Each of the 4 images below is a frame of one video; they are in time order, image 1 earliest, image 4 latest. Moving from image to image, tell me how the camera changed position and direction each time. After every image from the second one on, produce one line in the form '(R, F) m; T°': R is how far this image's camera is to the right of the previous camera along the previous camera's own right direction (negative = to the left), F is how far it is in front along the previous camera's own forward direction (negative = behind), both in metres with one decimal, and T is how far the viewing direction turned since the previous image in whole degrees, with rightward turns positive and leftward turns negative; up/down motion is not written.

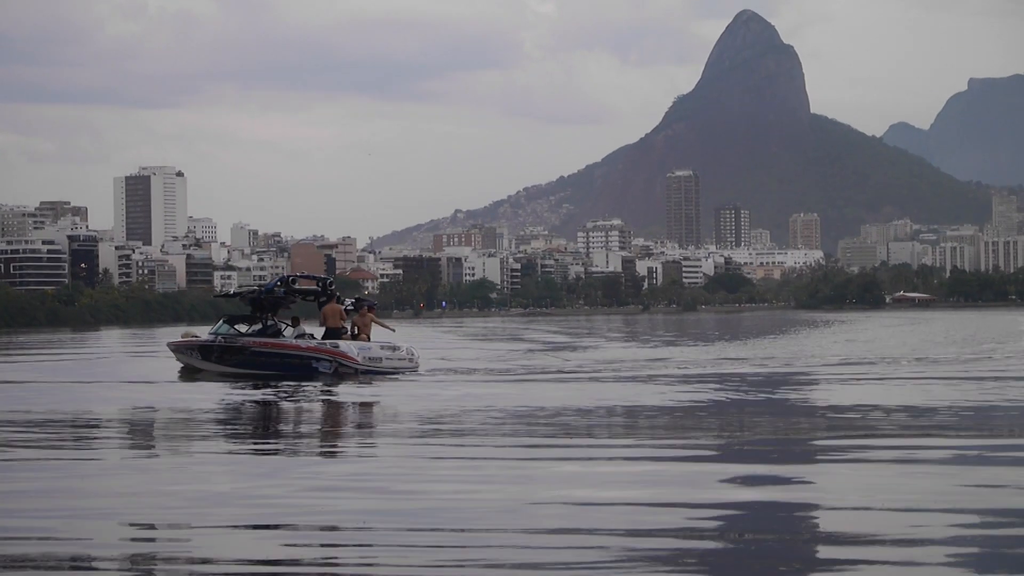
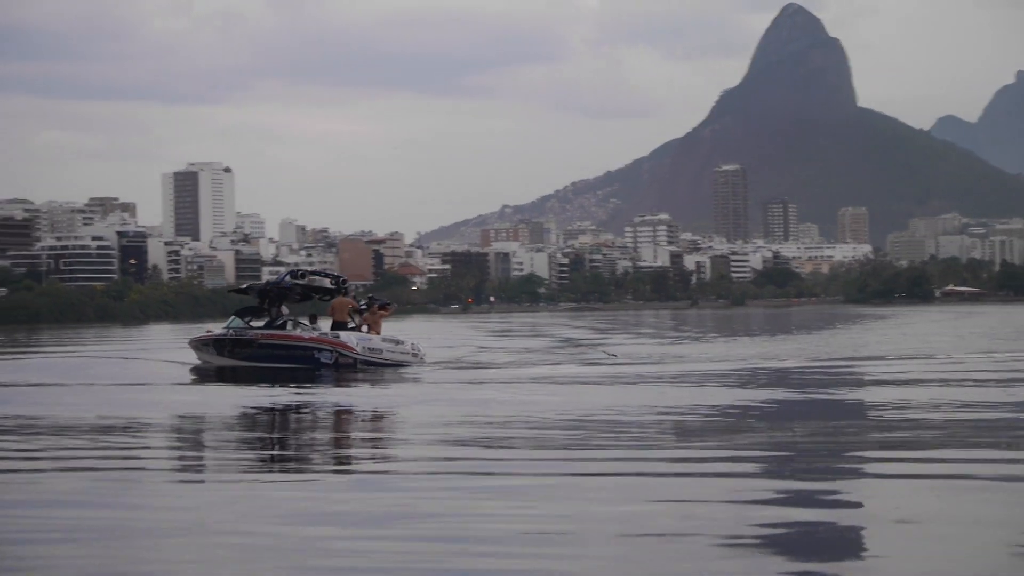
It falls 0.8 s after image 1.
(+0.2, -0.8) m; -2°
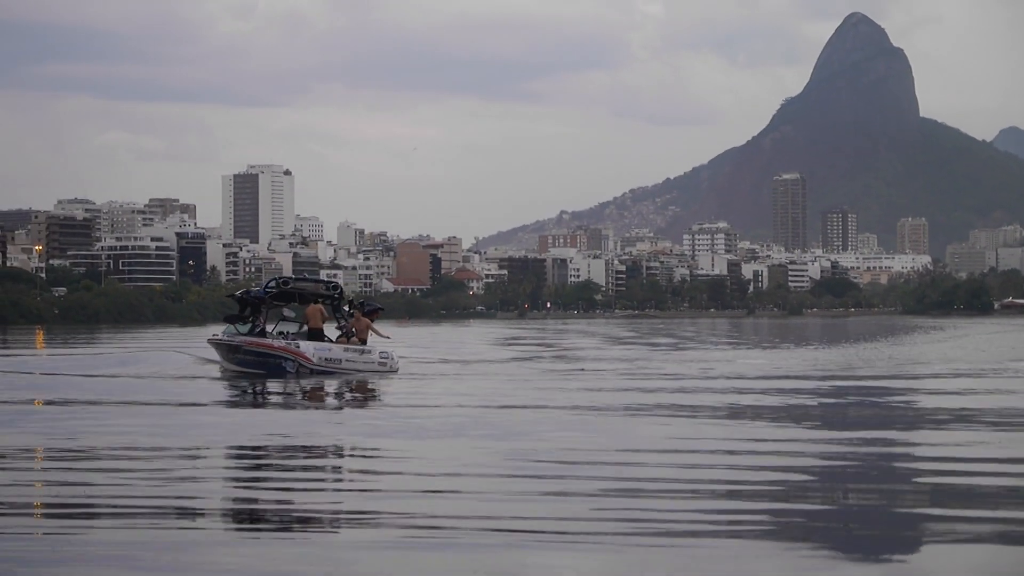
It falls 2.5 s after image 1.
(0.0, -1.7) m; -2°
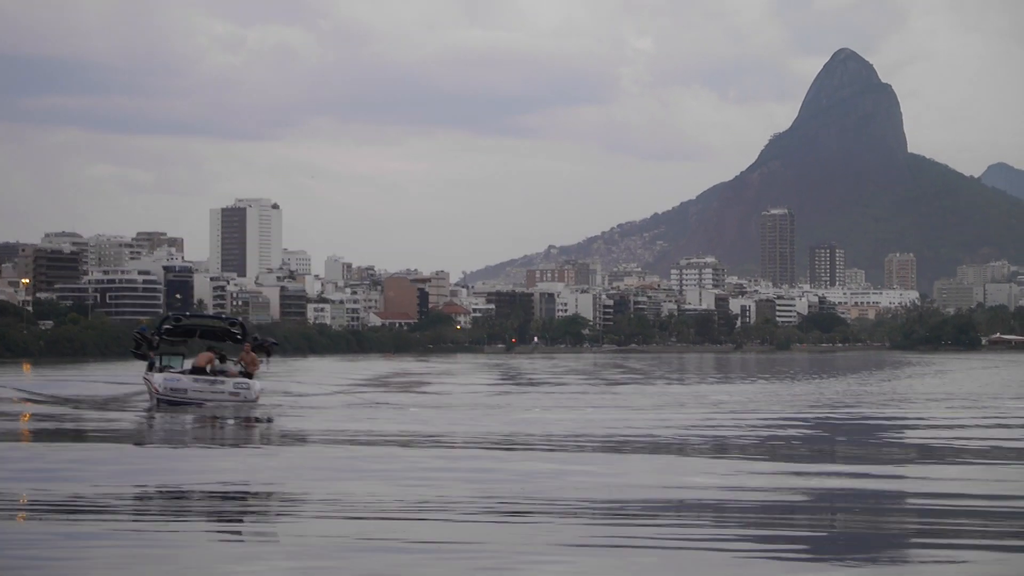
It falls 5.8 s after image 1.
(0.0, +0.8) m; 0°
